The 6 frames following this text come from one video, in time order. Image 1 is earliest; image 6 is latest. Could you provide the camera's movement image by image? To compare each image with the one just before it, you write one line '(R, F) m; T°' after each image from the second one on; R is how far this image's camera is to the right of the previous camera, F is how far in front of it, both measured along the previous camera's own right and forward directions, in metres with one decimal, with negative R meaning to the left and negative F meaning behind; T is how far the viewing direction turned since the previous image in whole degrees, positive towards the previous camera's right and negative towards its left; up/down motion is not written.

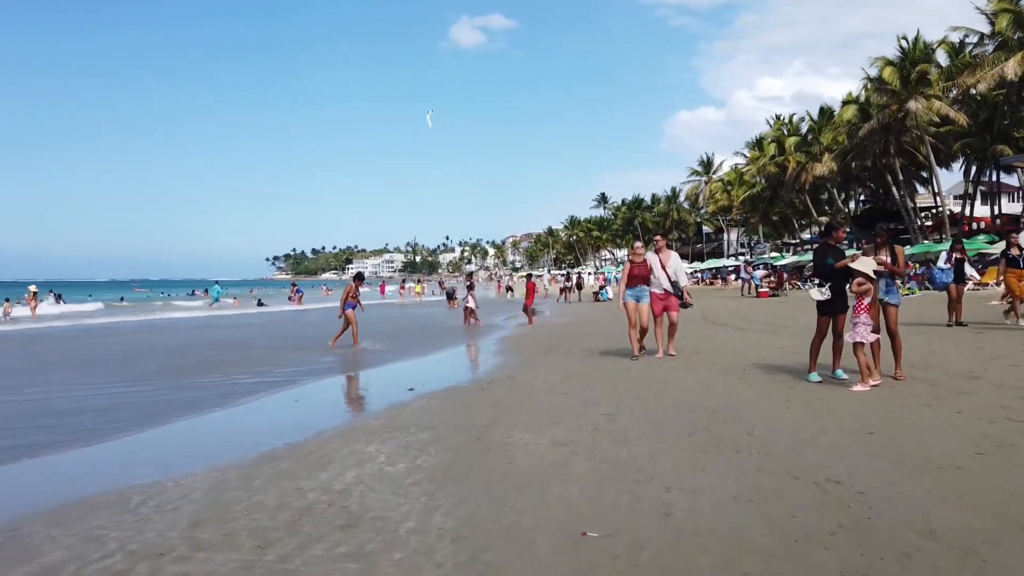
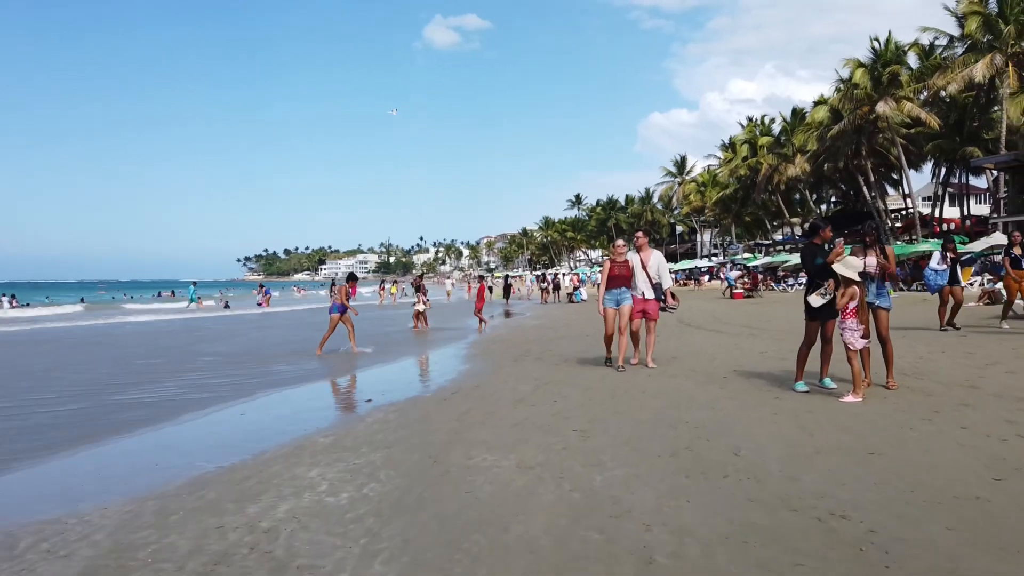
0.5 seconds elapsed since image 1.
(+0.1, +0.6) m; +2°
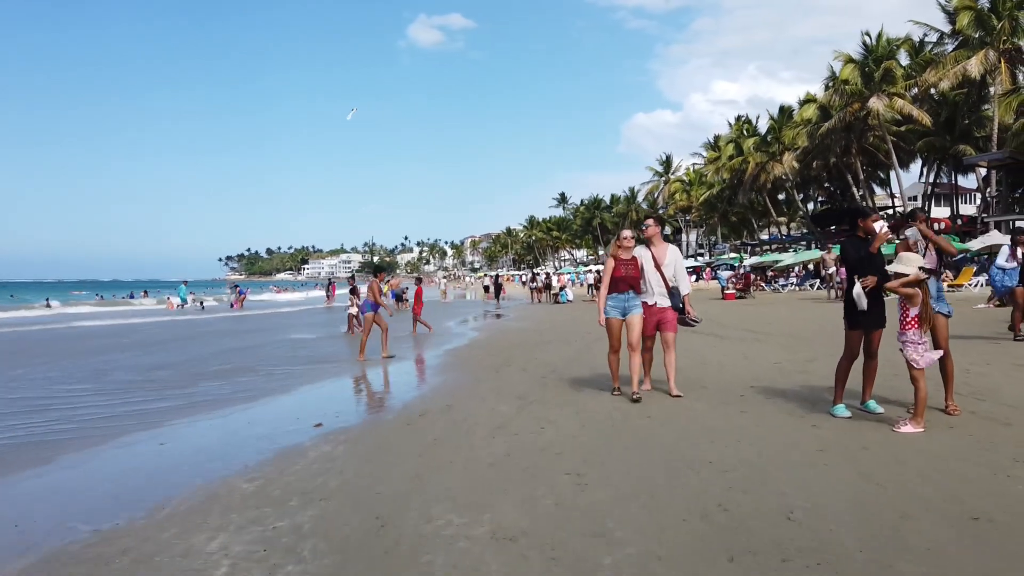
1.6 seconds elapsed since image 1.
(+0.1, +1.3) m; +1°
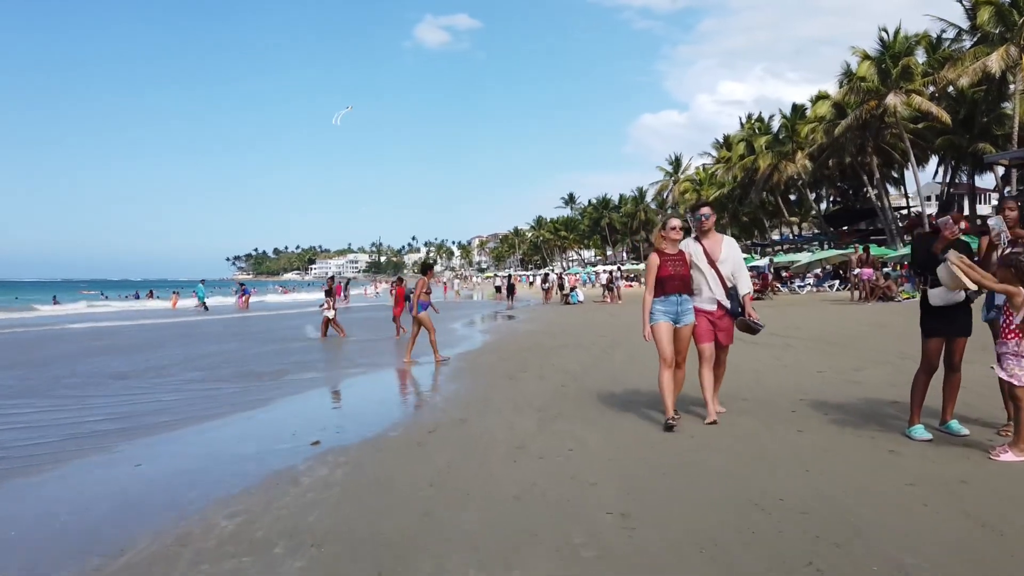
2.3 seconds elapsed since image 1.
(-0.1, +0.8) m; -1°
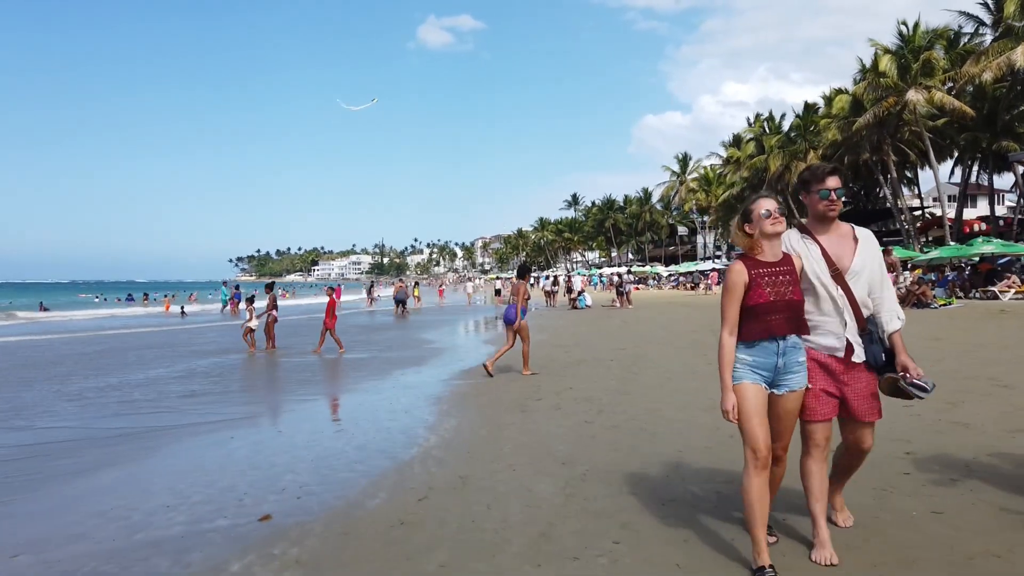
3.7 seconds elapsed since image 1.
(-0.1, +1.5) m; 0°
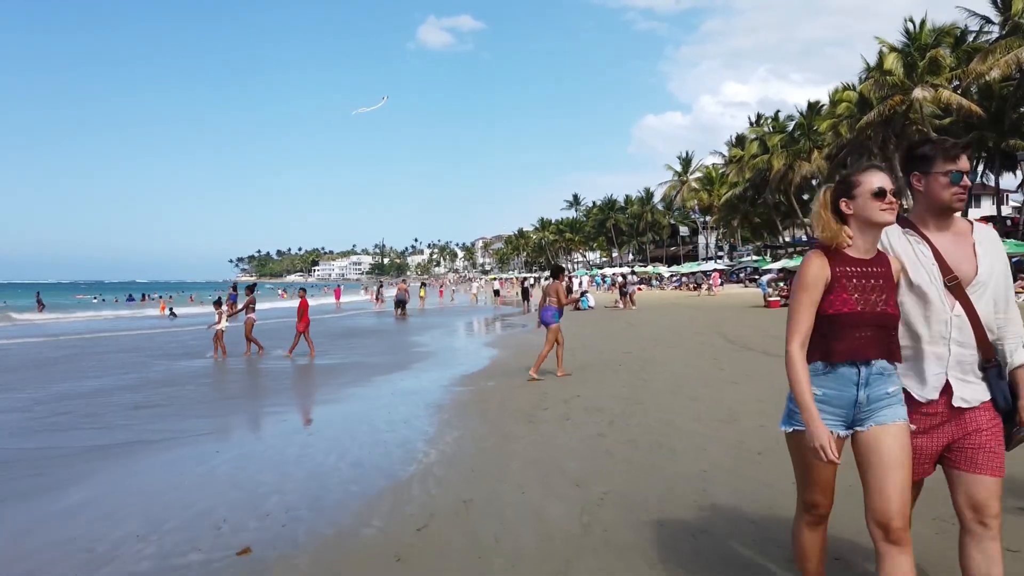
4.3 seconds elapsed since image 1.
(-0.1, +0.5) m; 0°
